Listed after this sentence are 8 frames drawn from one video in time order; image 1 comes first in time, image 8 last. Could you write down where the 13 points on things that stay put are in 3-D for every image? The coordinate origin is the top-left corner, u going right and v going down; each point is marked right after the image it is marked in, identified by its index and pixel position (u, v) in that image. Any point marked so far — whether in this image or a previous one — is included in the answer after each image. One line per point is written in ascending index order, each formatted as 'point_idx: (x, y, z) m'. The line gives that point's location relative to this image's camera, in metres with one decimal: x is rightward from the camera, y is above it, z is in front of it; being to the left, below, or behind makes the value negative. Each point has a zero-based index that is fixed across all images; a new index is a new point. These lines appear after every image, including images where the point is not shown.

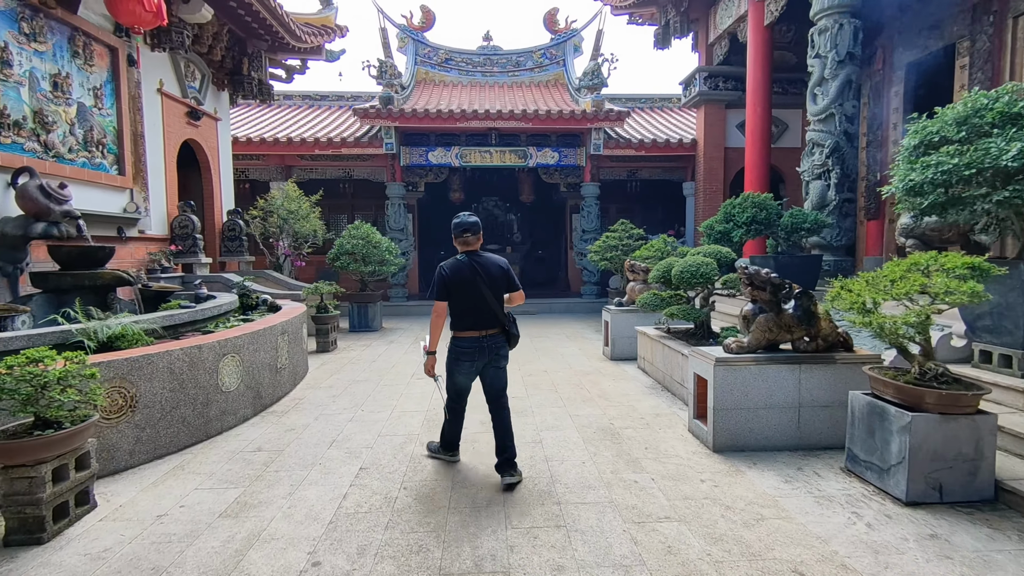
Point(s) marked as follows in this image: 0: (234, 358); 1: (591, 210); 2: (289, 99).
0: (-2.1, -0.5, +4.2) m
1: (+1.8, +1.7, +12.4) m
2: (-5.7, +4.8, +14.3) m
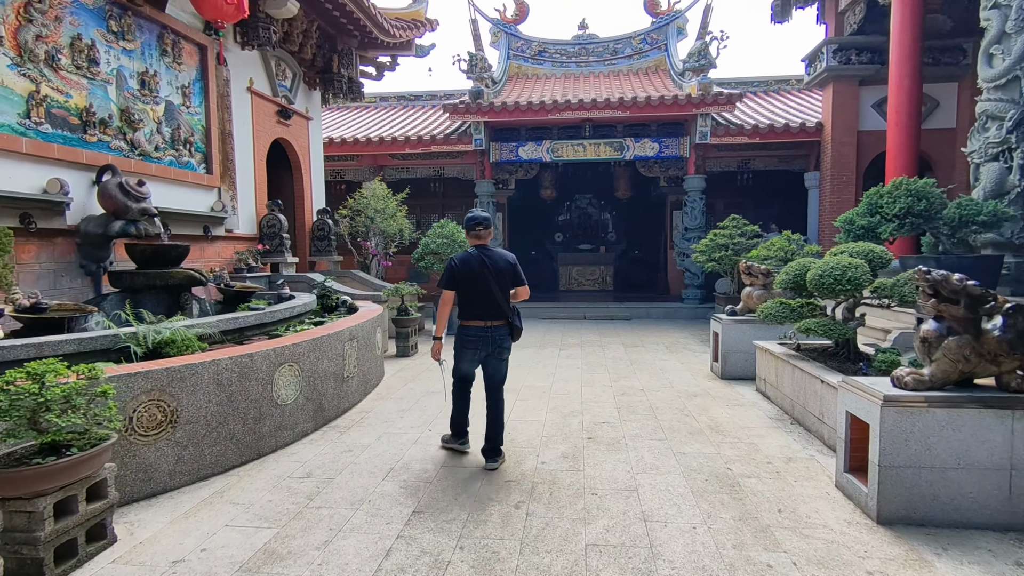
0: (-1.5, -0.6, +3.8) m
1: (+3.7, +1.7, +11.3) m
2: (-3.3, +4.8, +14.4) m
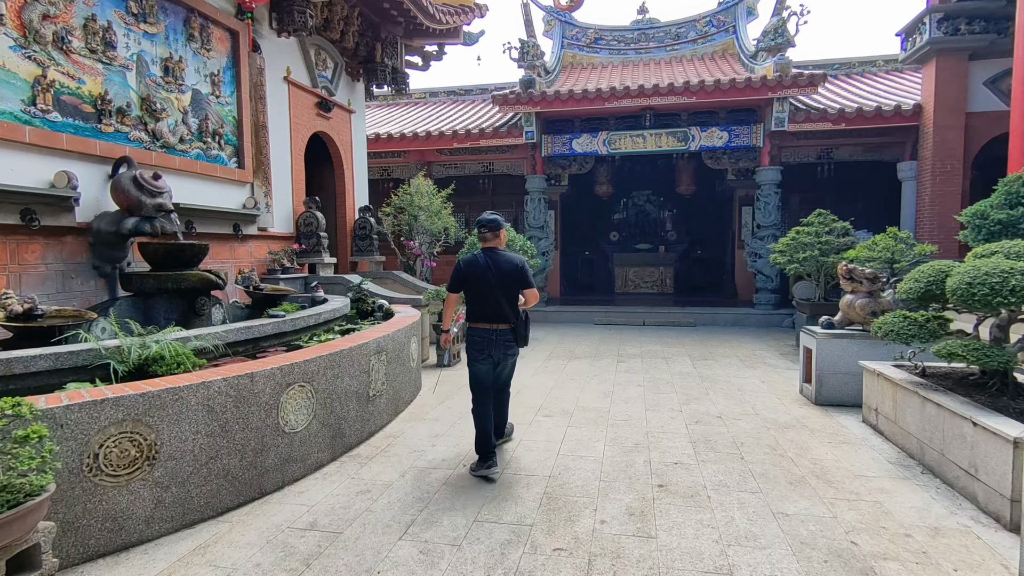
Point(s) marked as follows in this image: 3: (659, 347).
0: (-1.2, -0.6, +3.3) m
1: (+4.7, +1.6, +10.1) m
2: (-1.9, +4.8, +13.9) m
3: (+2.0, -0.8, +7.7) m
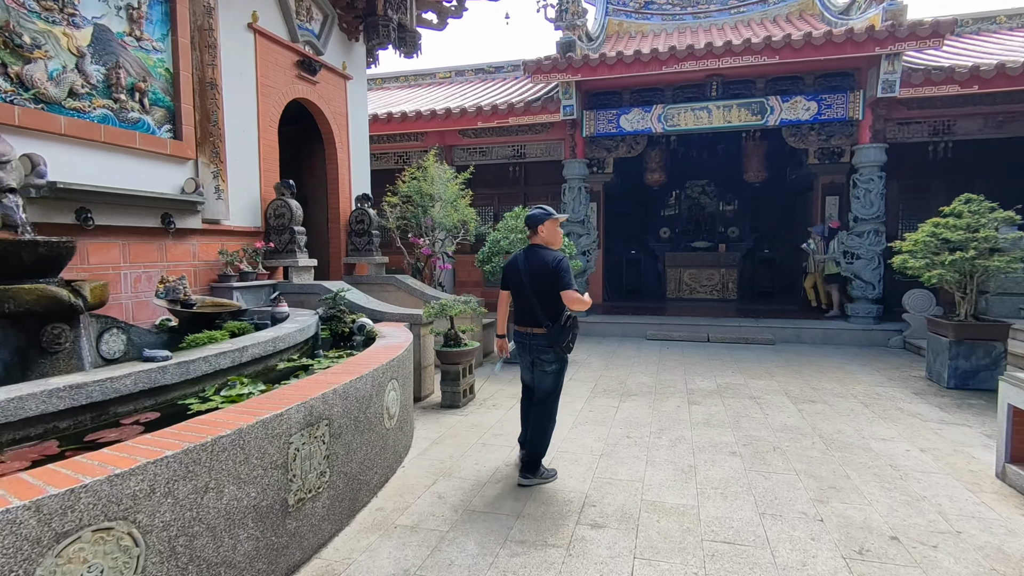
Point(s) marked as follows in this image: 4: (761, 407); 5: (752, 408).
0: (-1.2, -0.7, +1.6) m
1: (+5.2, +1.5, +8.1) m
2: (-1.1, +4.7, +12.3) m
3: (+2.4, -0.9, +5.8) m
4: (+2.1, -1.0, +4.8) m
5: (+2.0, -1.0, +4.7) m
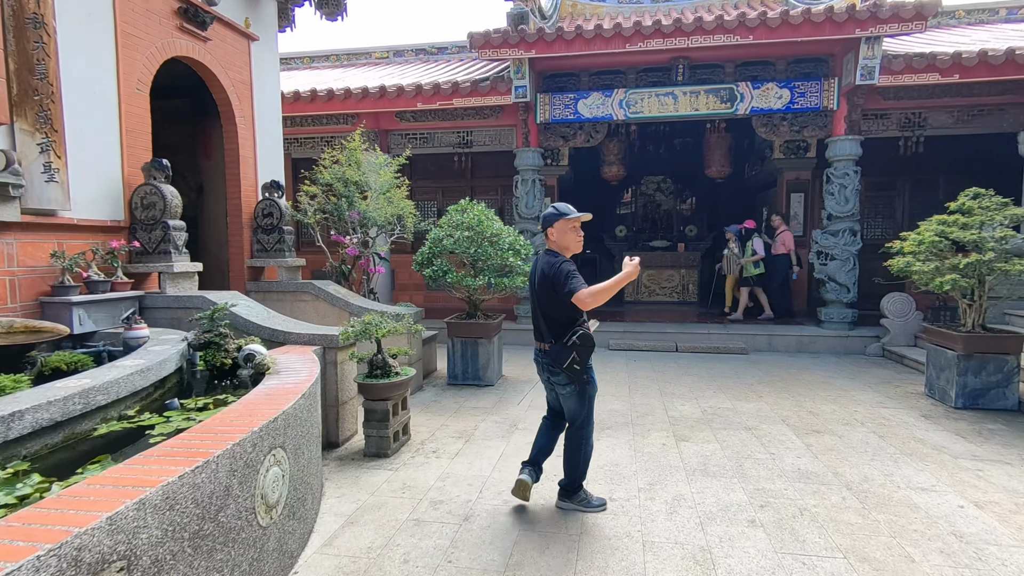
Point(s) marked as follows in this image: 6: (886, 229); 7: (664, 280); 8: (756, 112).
0: (-1.2, -0.8, +0.4) m
1: (+4.5, +1.4, +7.5) m
2: (-2.2, +4.6, +11.1) m
3: (+1.9, -1.0, +4.9) m
4: (+1.8, -1.1, +3.9) m
5: (+1.7, -1.1, +3.9) m
6: (+5.9, +0.9, +8.8) m
7: (+2.9, +0.2, +10.6) m
8: (+3.4, +2.5, +7.7) m
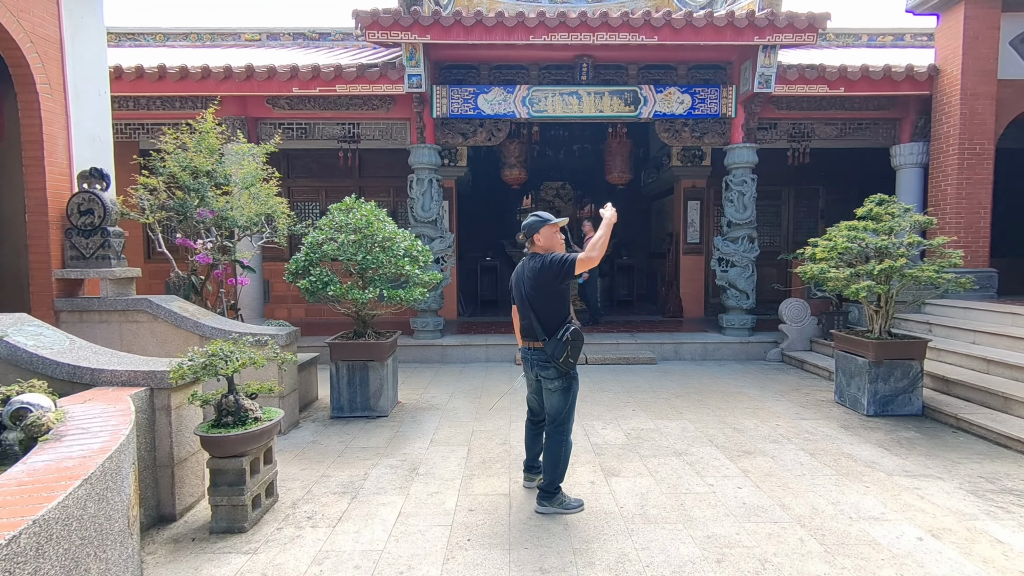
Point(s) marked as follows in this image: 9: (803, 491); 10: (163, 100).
0: (-1.1, -0.9, -0.5) m
1: (+3.1, +1.3, +7.5) m
2: (-4.2, +4.4, +9.8) m
3: (+1.1, -1.1, +4.5) m
4: (+1.2, -1.2, +3.5) m
5: (+1.1, -1.2, +3.4) m
6: (+4.3, +0.8, +9.0) m
7: (+1.0, 0.0, +10.3) m
8: (+2.0, +2.4, +7.5) m
9: (+1.7, -1.2, +3.2) m
10: (-4.6, +2.5, +7.3) m
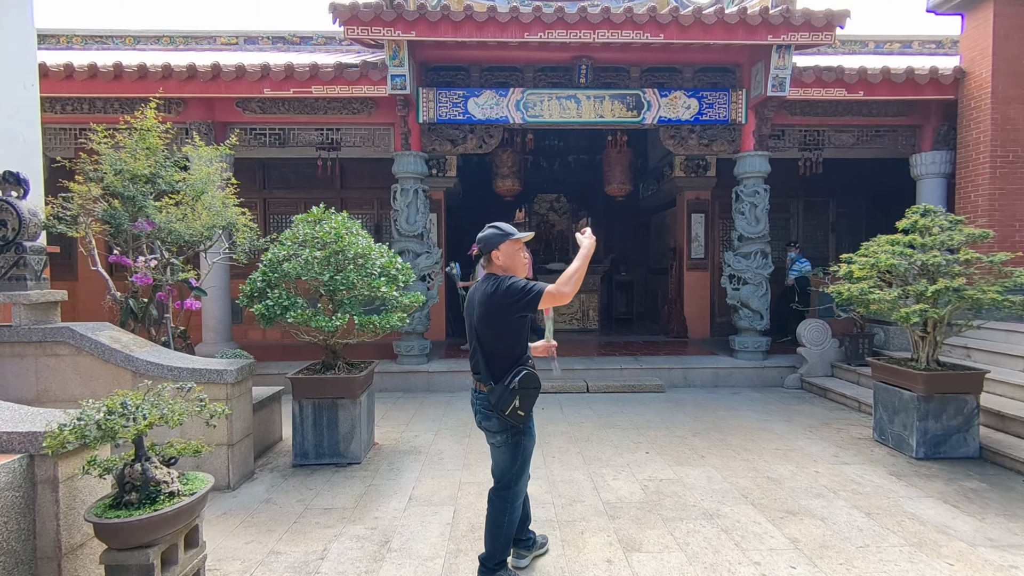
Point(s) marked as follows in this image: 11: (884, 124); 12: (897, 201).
0: (-1.1, -0.9, -1.2) m
1: (+3.1, +1.1, +7.0) m
2: (-4.3, +4.1, +9.2) m
3: (+1.1, -1.3, +3.9) m
4: (+1.2, -1.3, +2.8) m
5: (+1.1, -1.3, +2.7) m
6: (+4.2, +0.6, +8.5) m
7: (+0.9, -0.3, +9.7) m
8: (+1.9, +2.1, +7.0) m
9: (+1.7, -1.3, +2.6) m
10: (-4.7, +2.2, +6.6) m
11: (+4.8, +2.1, +7.2) m
12: (+5.9, +1.3, +8.4) m
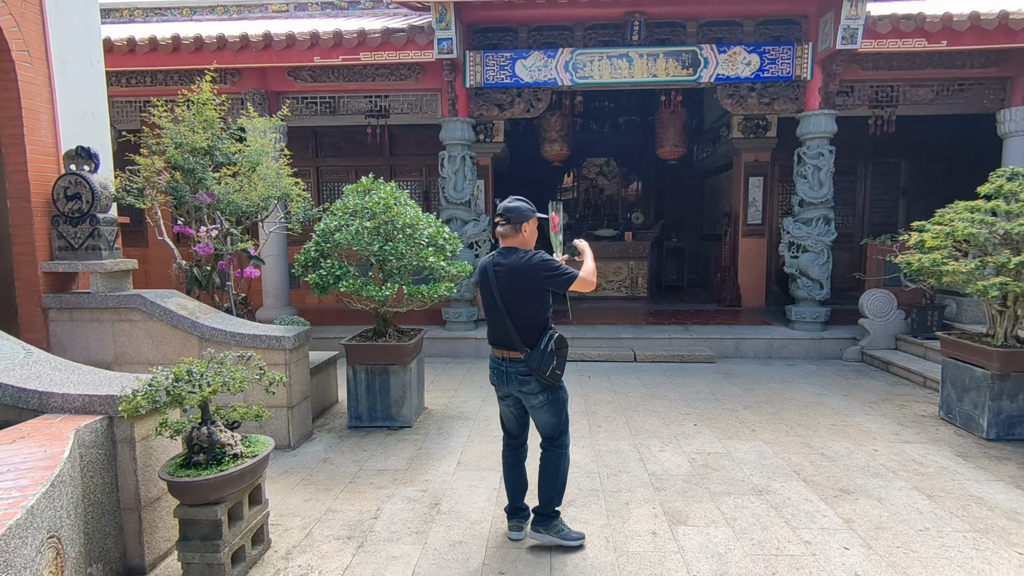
0: (-1.2, -1.0, -1.0) m
1: (+3.6, +1.5, +6.6) m
2: (-3.5, +4.7, +9.2) m
3: (+1.4, -1.1, +3.8) m
4: (+1.4, -1.2, +2.8) m
5: (+1.3, -1.2, +2.7) m
6: (+4.9, +1.0, +8.0) m
7: (+1.7, +0.3, +9.6) m
8: (+2.5, +2.5, +6.6) m
9: (+1.9, -1.2, +2.5) m
10: (-4.1, +2.6, +6.8) m
11: (+5.4, +2.5, +6.6) m
12: (+6.5, +1.8, +7.7) m
